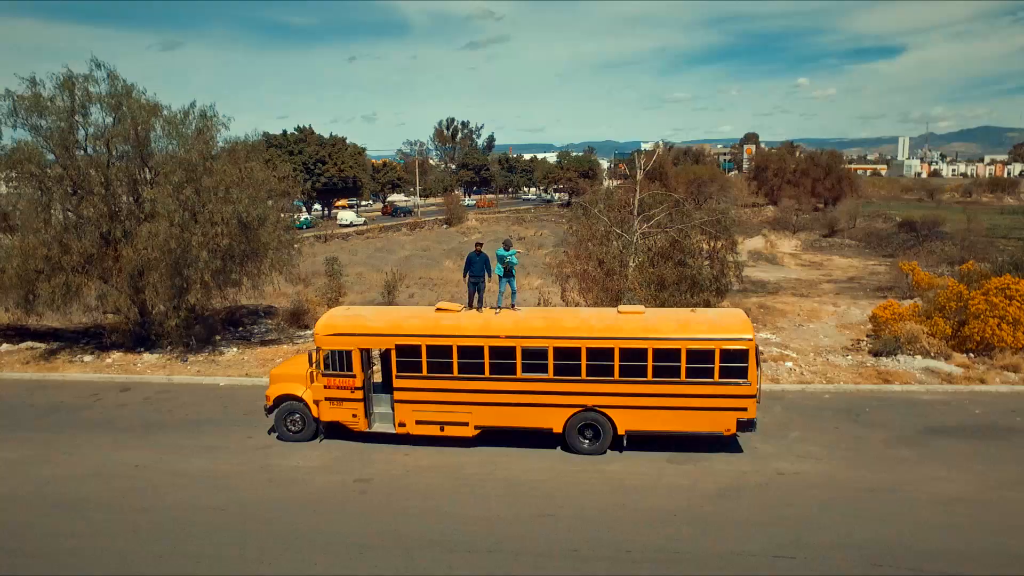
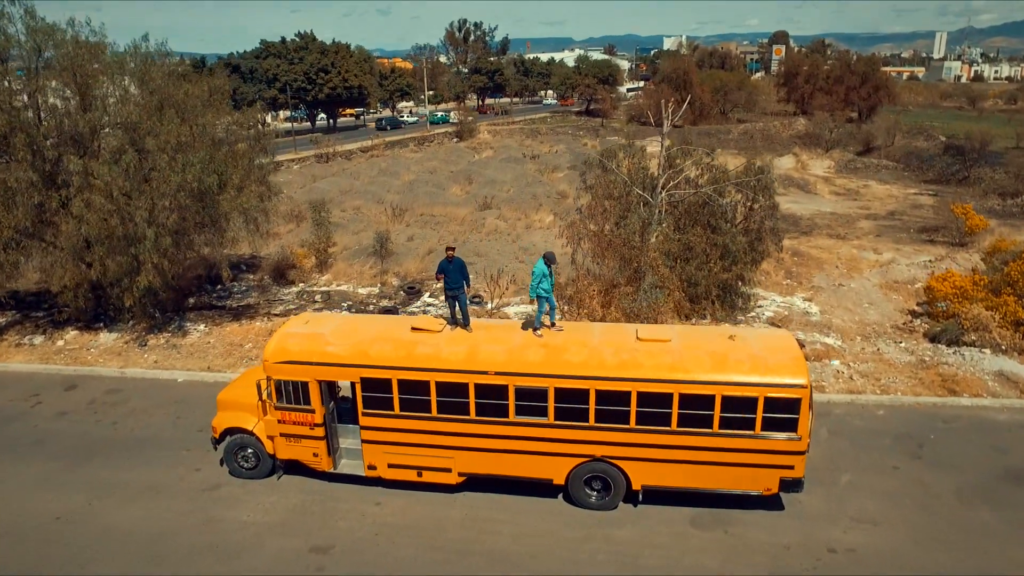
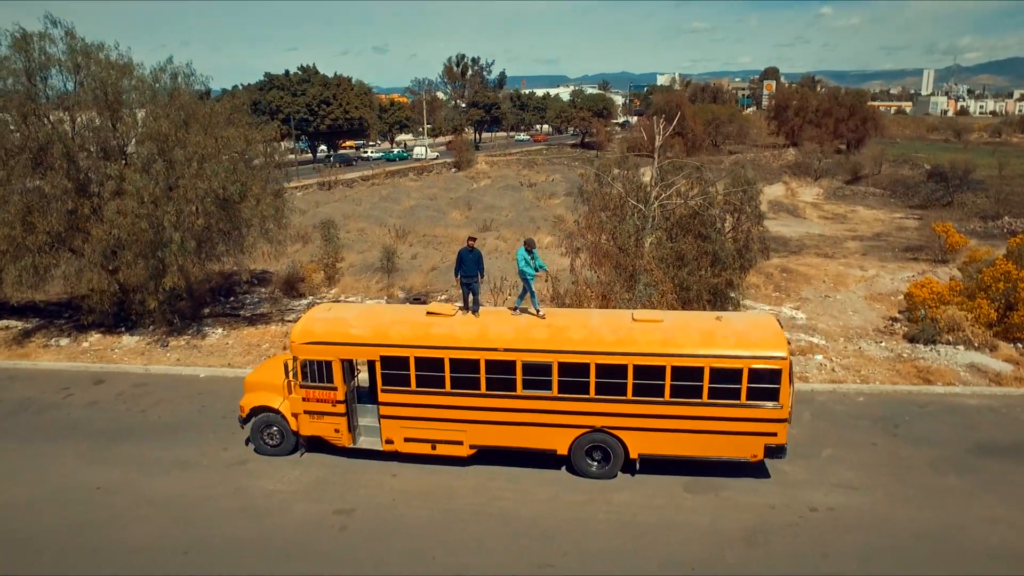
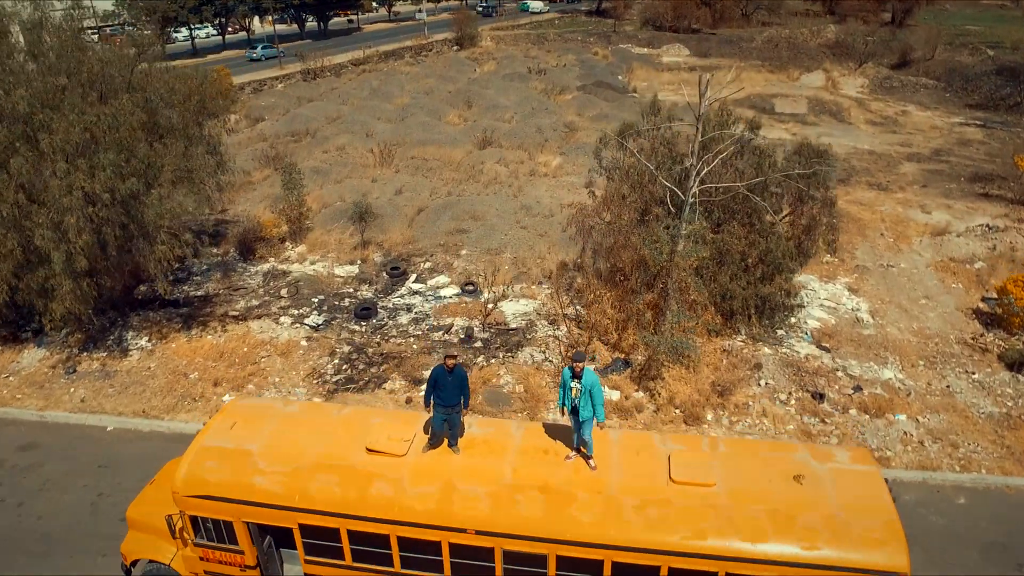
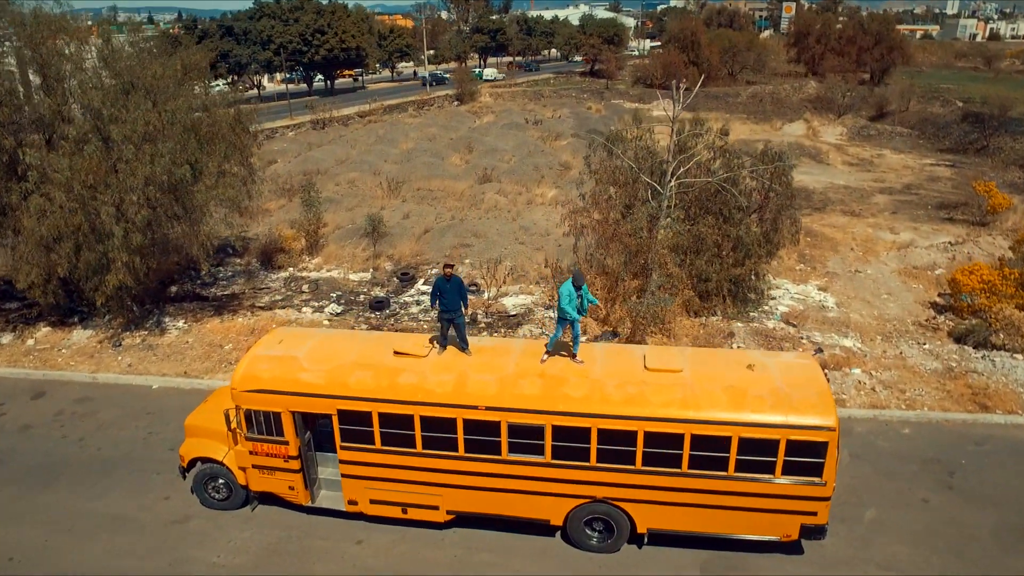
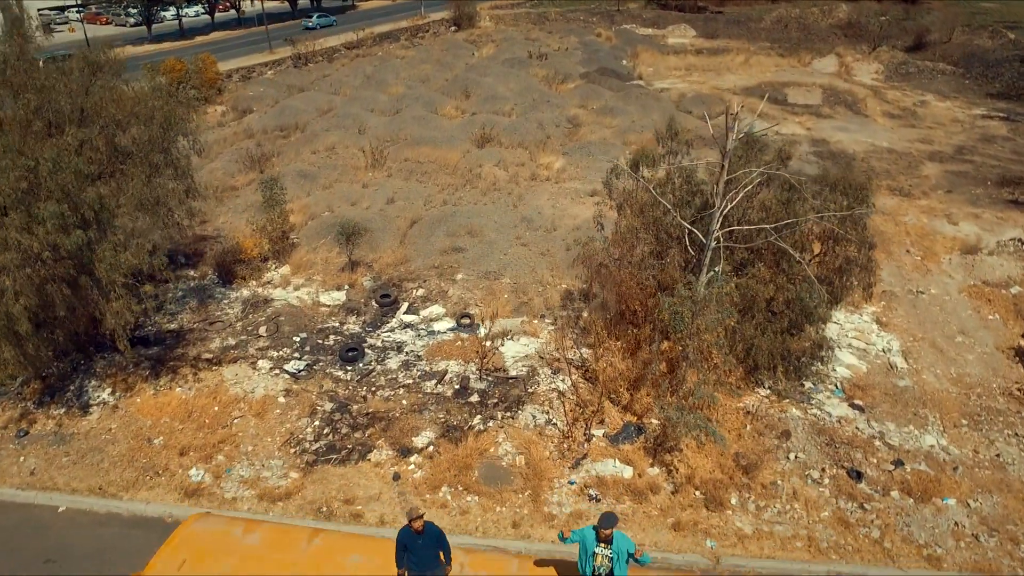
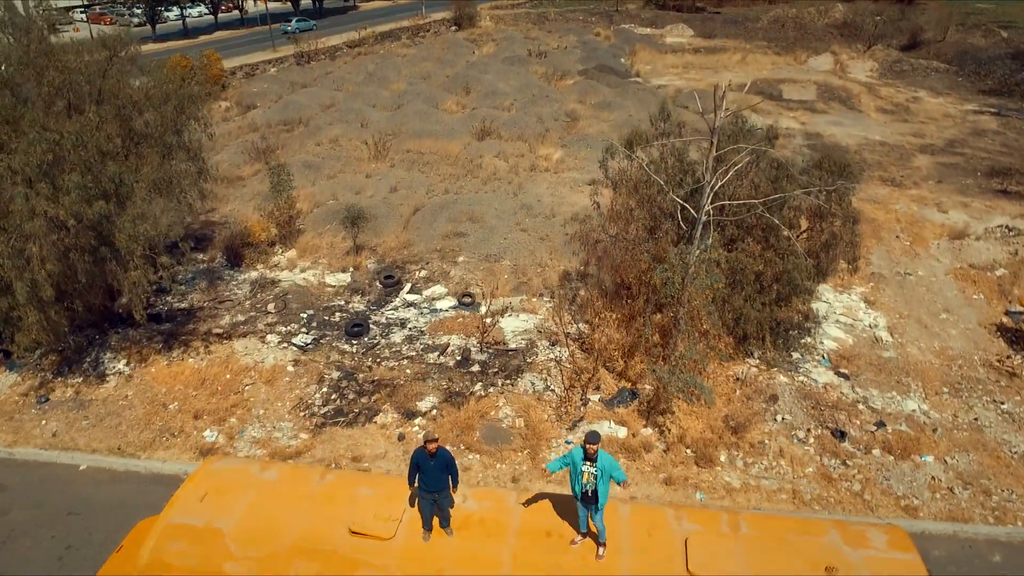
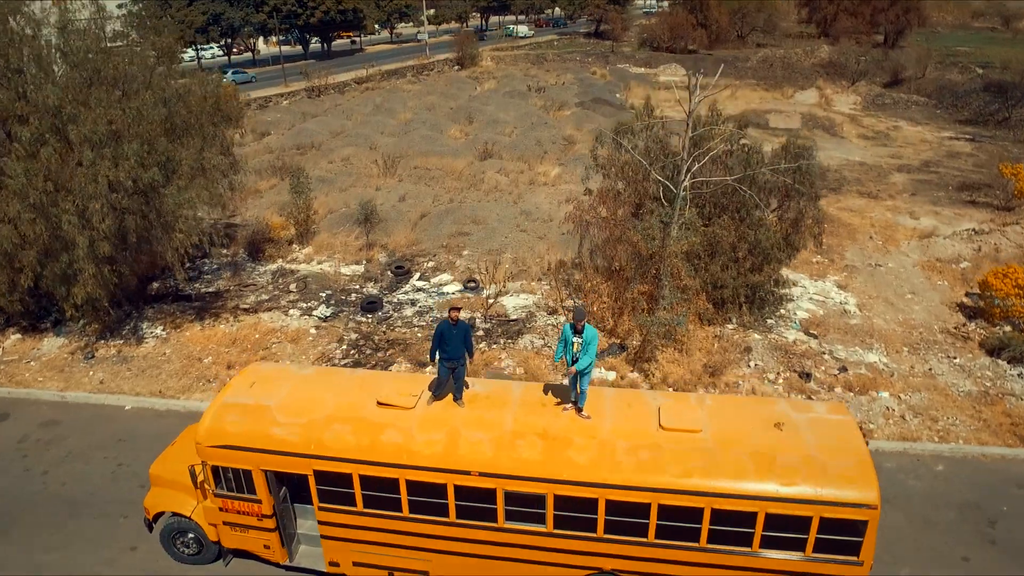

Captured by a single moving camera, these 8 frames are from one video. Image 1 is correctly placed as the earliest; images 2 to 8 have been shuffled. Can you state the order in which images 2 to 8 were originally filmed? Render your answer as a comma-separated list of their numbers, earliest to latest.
3, 2, 5, 8, 4, 7, 6
